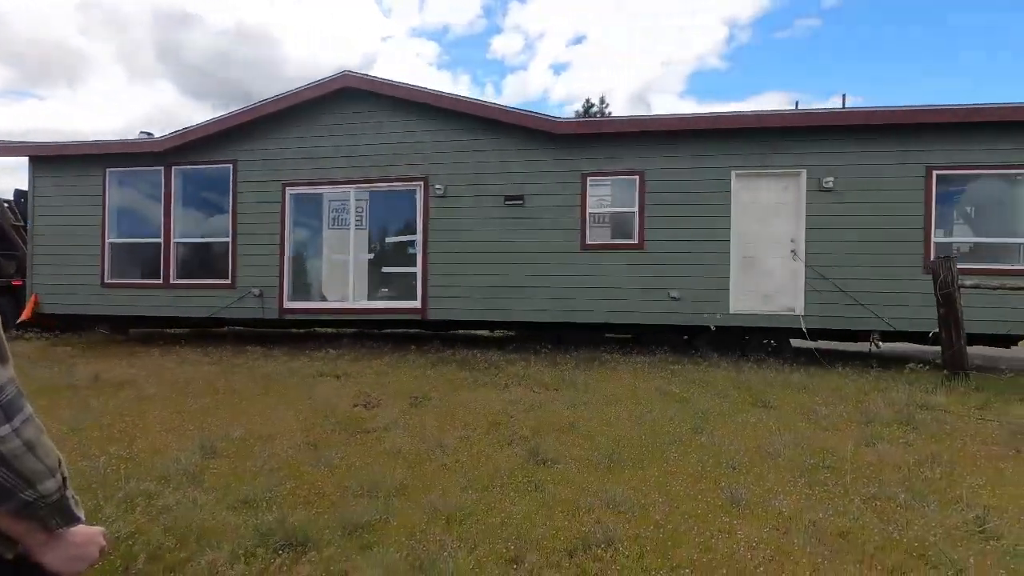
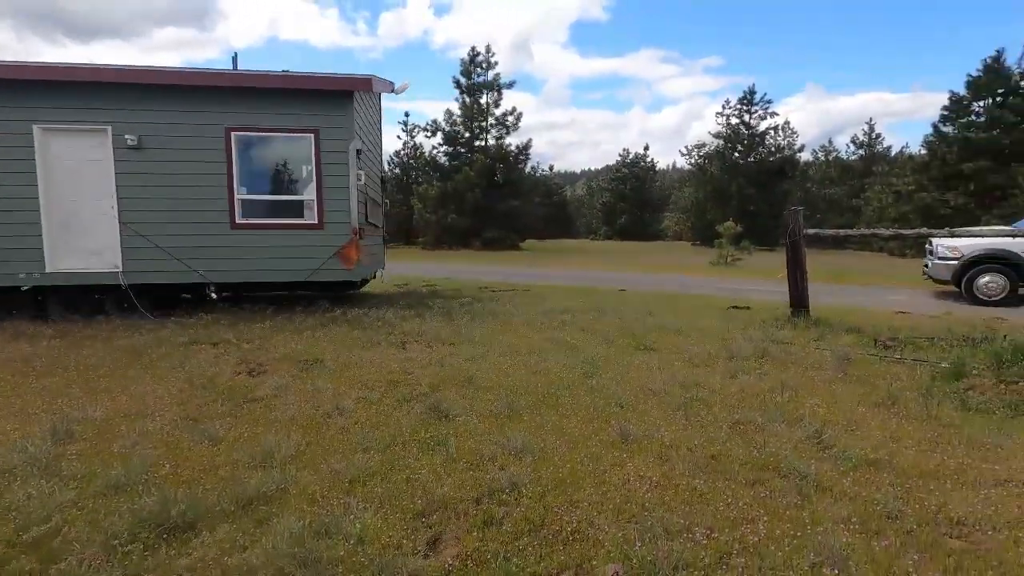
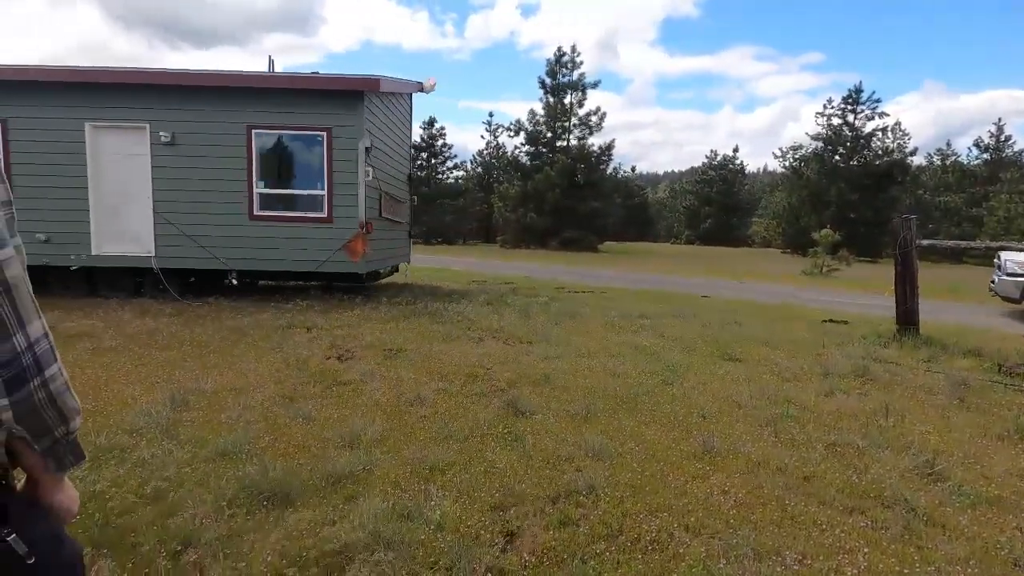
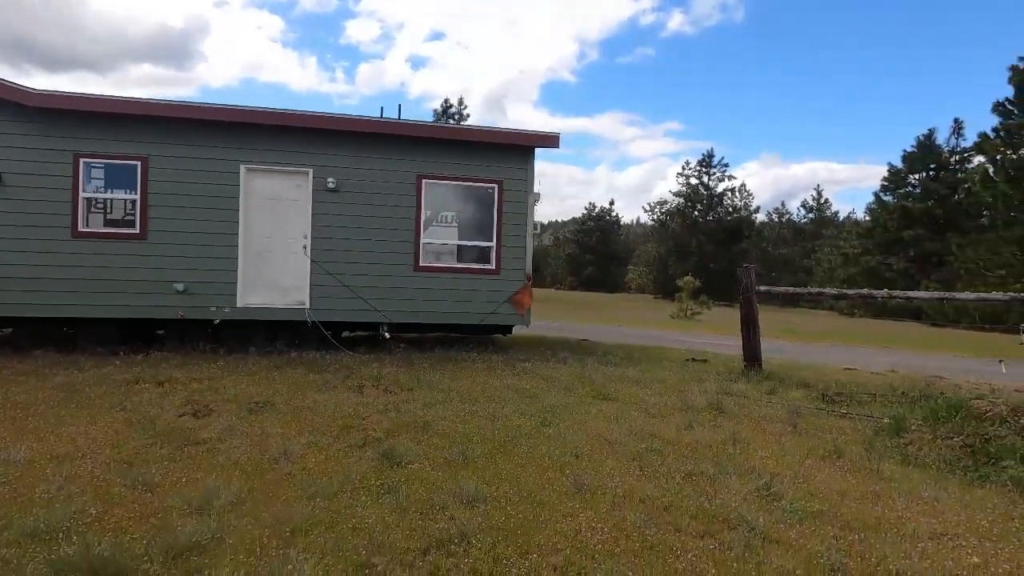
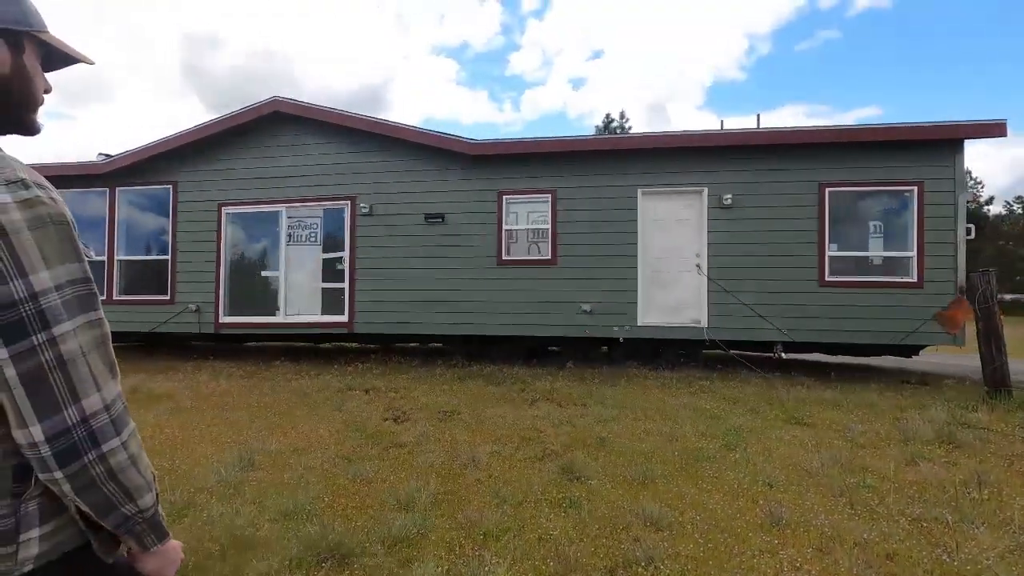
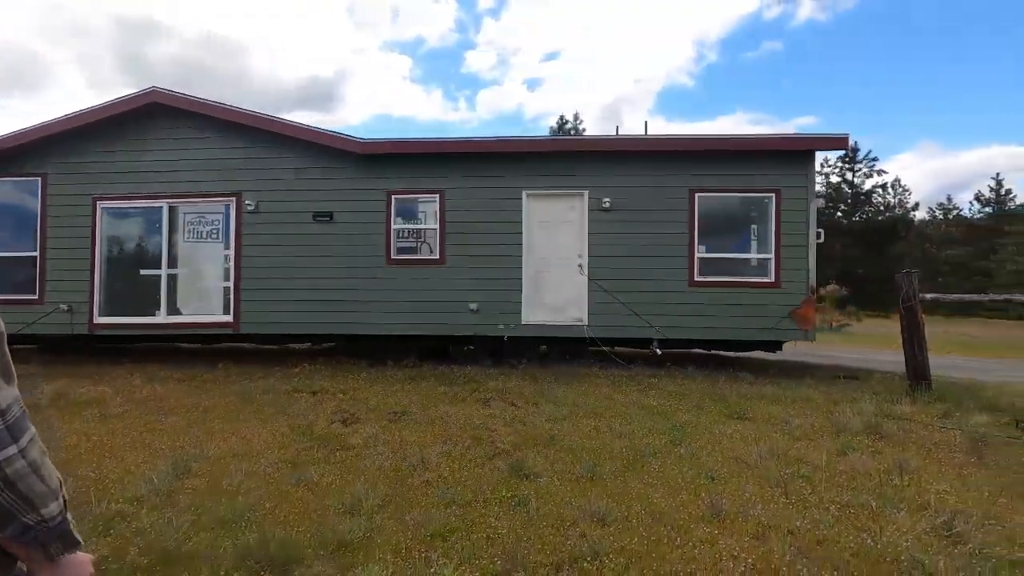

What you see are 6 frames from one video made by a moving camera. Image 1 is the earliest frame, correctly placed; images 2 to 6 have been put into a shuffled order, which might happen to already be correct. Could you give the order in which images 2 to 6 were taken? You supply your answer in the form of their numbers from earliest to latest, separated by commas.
5, 6, 4, 2, 3
